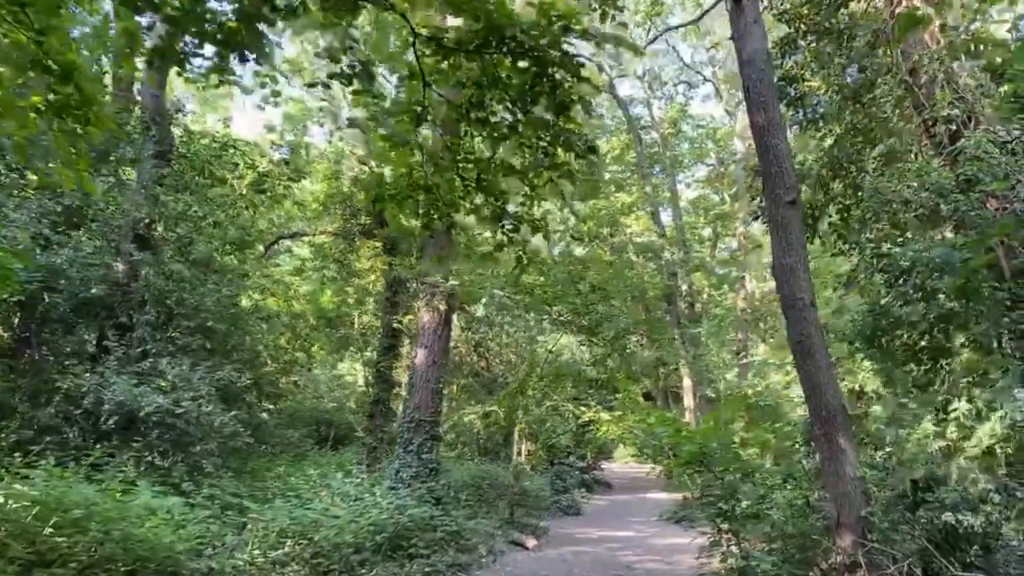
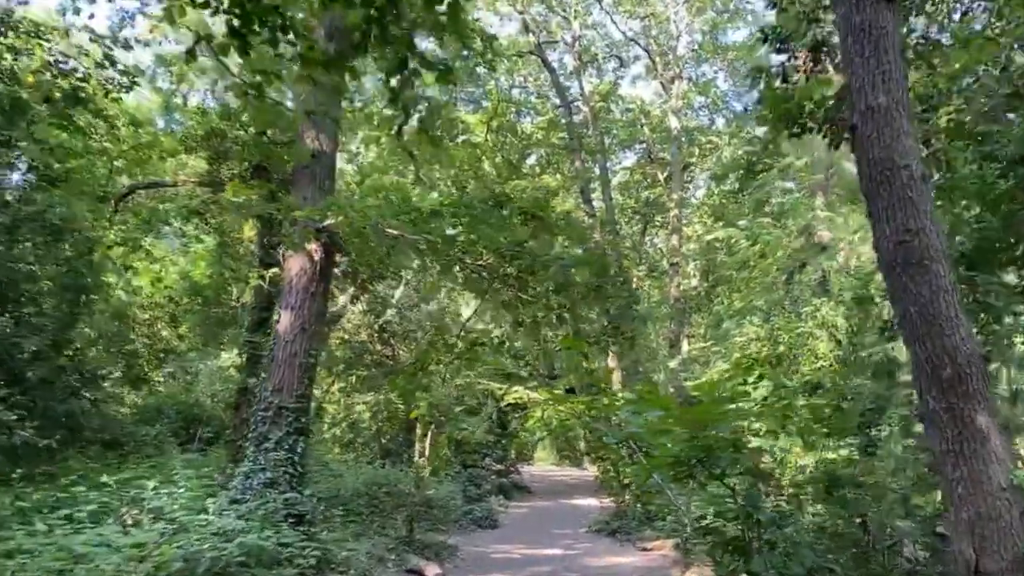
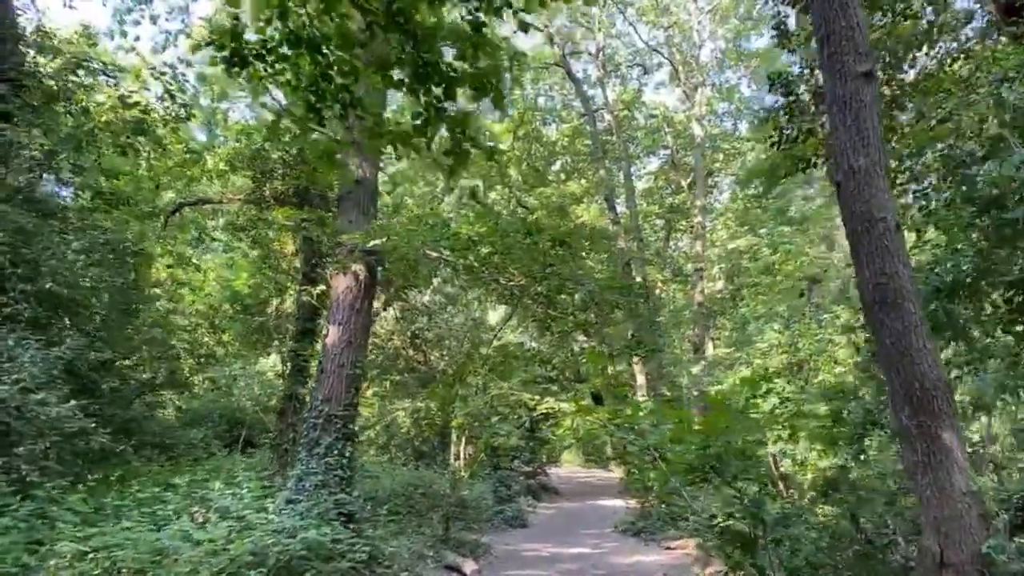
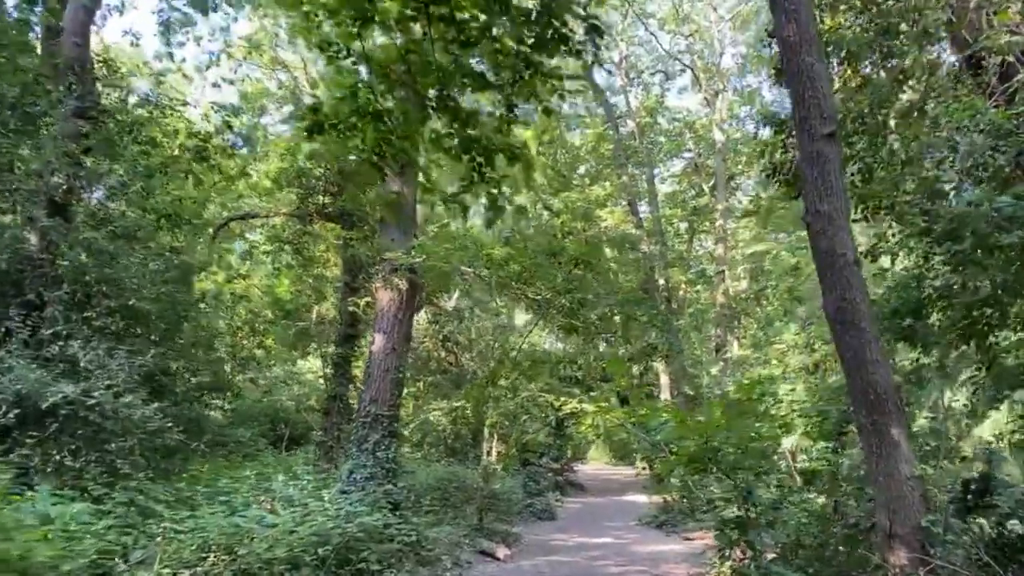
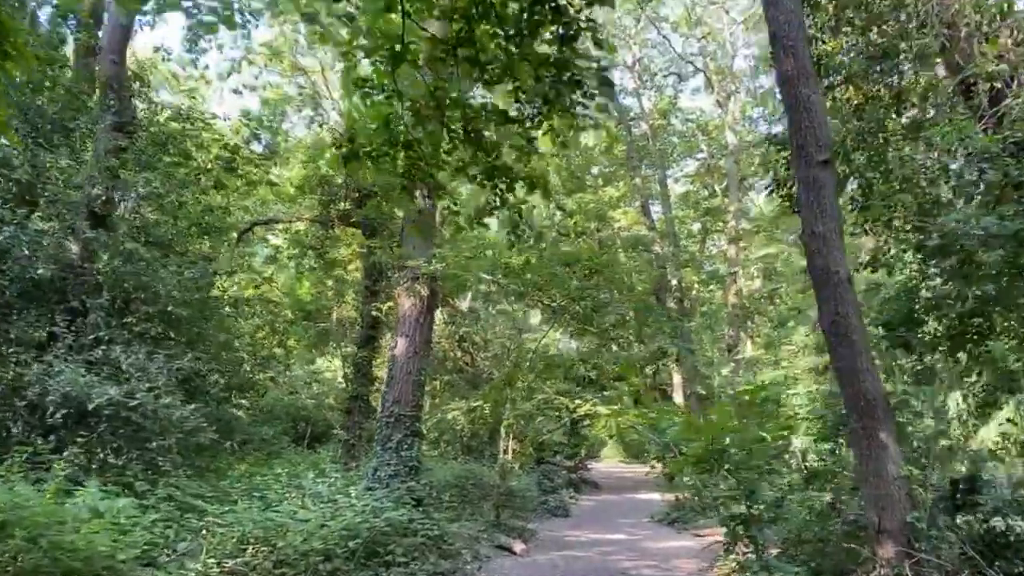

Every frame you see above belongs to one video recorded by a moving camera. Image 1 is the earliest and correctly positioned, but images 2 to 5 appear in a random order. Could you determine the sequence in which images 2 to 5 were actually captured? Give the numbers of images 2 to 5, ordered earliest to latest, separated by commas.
5, 4, 3, 2
